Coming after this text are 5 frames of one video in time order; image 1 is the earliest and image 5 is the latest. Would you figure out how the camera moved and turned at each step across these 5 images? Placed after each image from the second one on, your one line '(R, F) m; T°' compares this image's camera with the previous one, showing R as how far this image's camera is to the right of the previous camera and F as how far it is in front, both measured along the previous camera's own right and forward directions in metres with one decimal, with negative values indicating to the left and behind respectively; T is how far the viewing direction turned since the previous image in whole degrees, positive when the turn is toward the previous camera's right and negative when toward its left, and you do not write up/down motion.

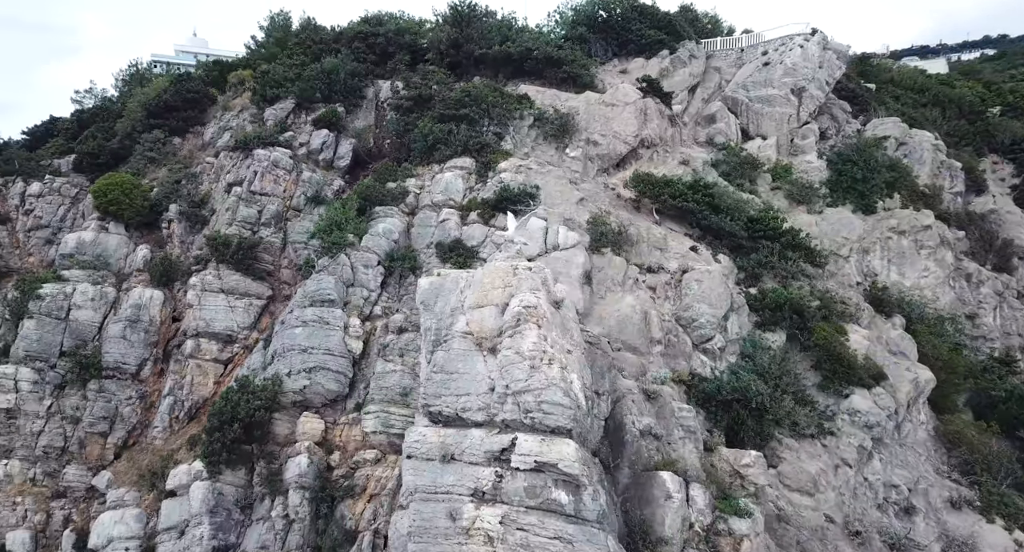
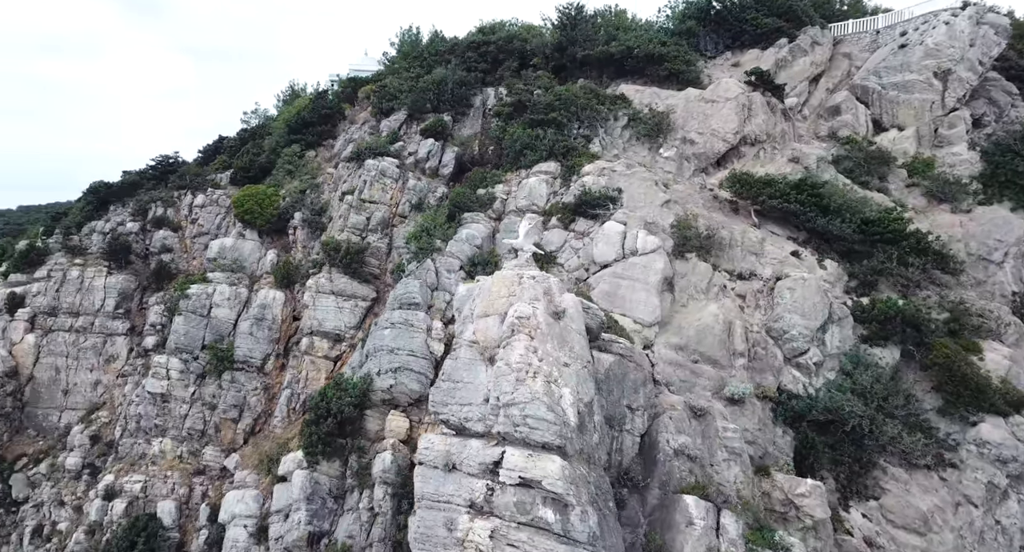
(+0.9, +0.2) m; -11°
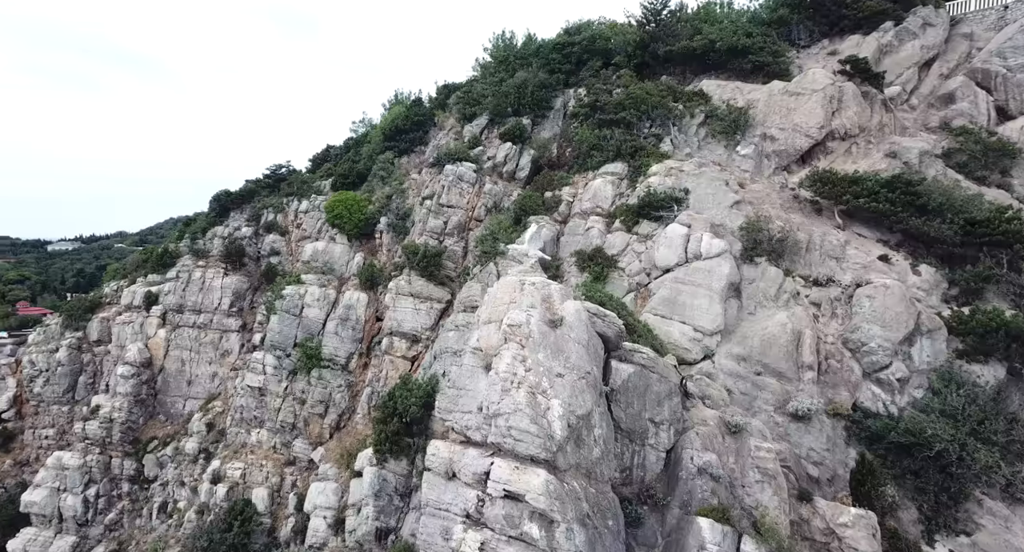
(+0.7, +0.1) m; -9°
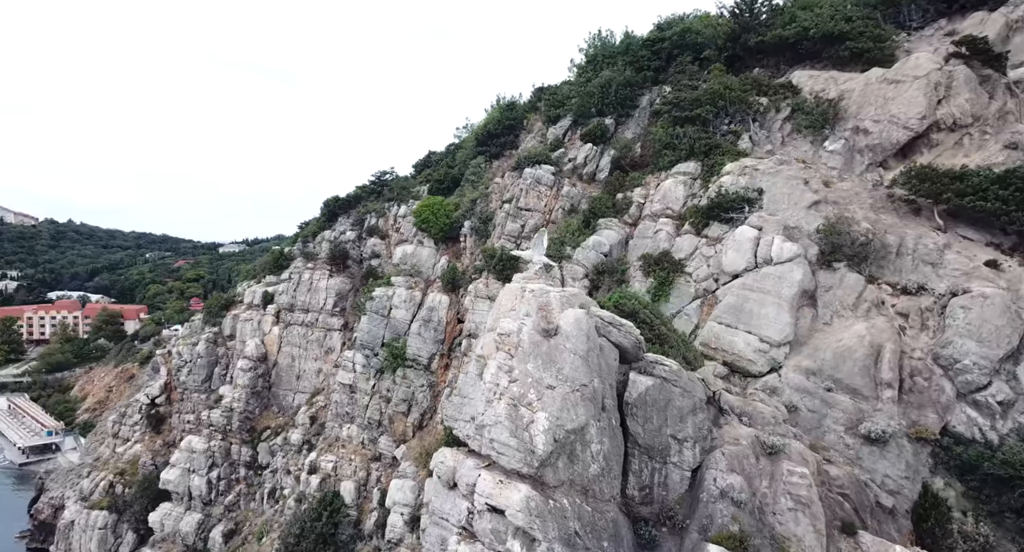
(+0.7, +0.1) m; -9°
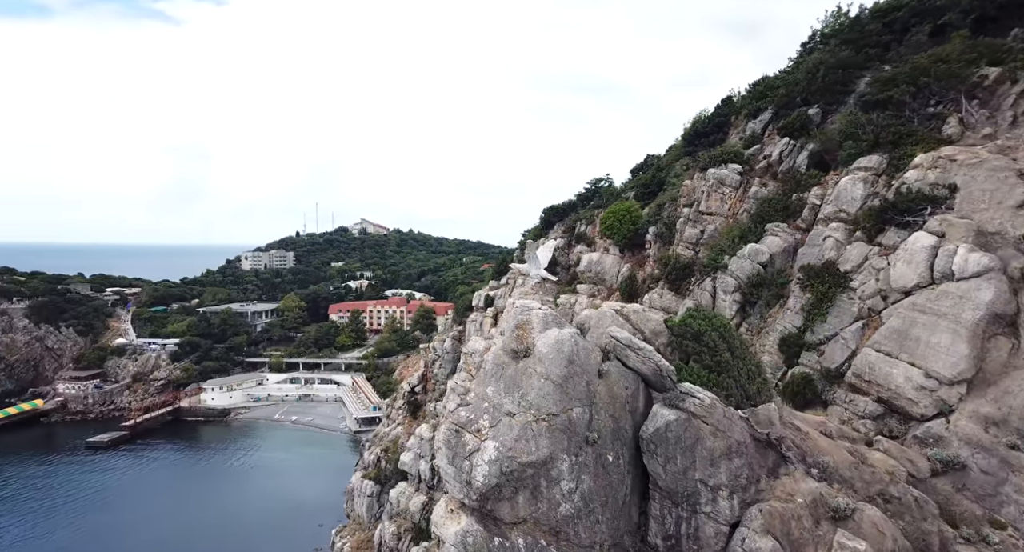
(+1.7, +0.4) m; -20°
